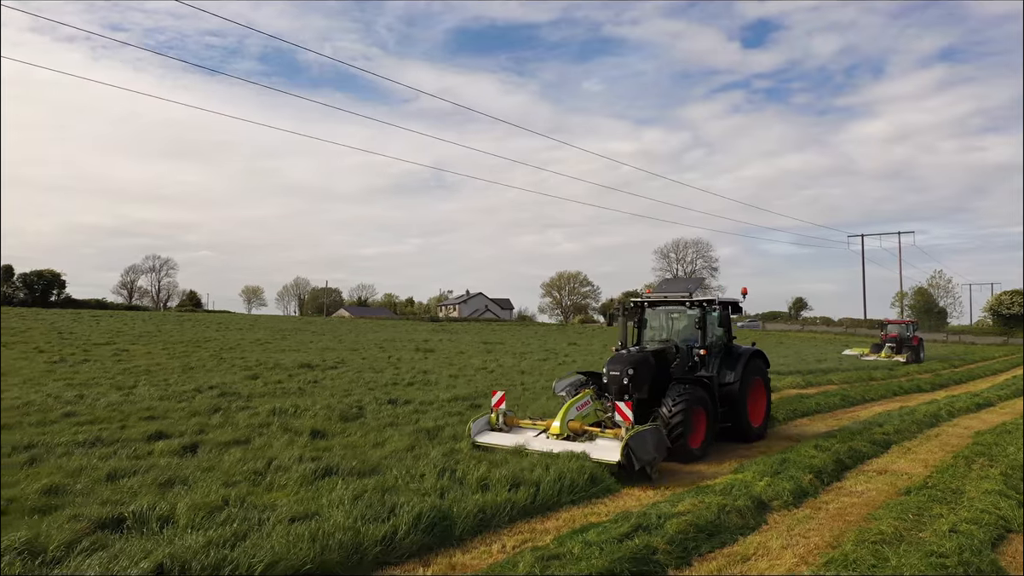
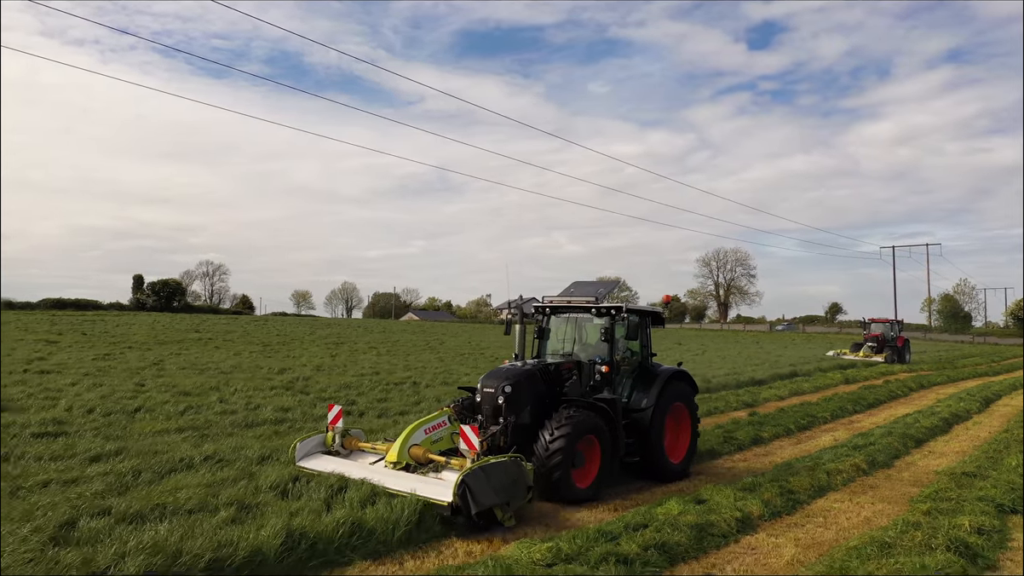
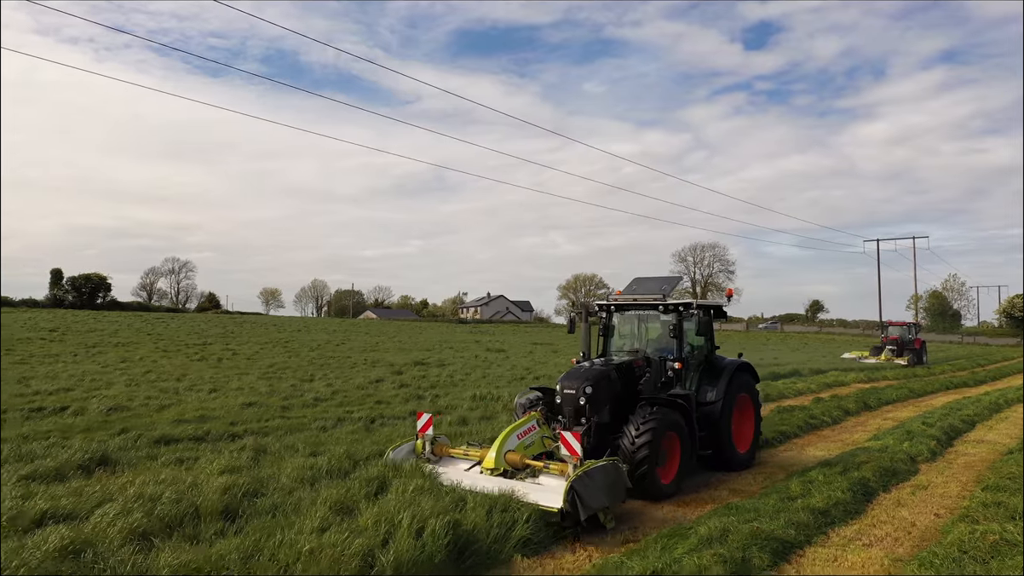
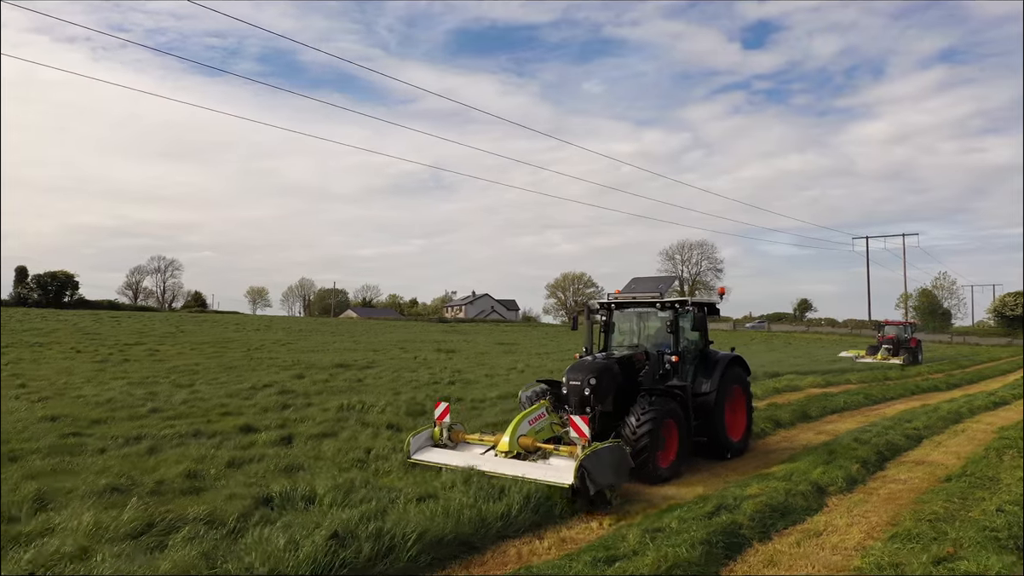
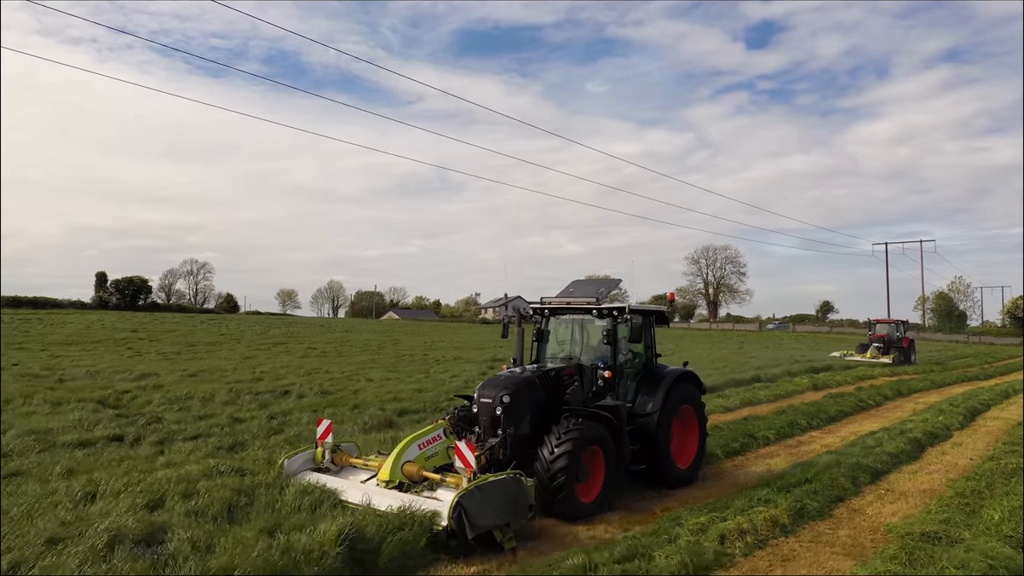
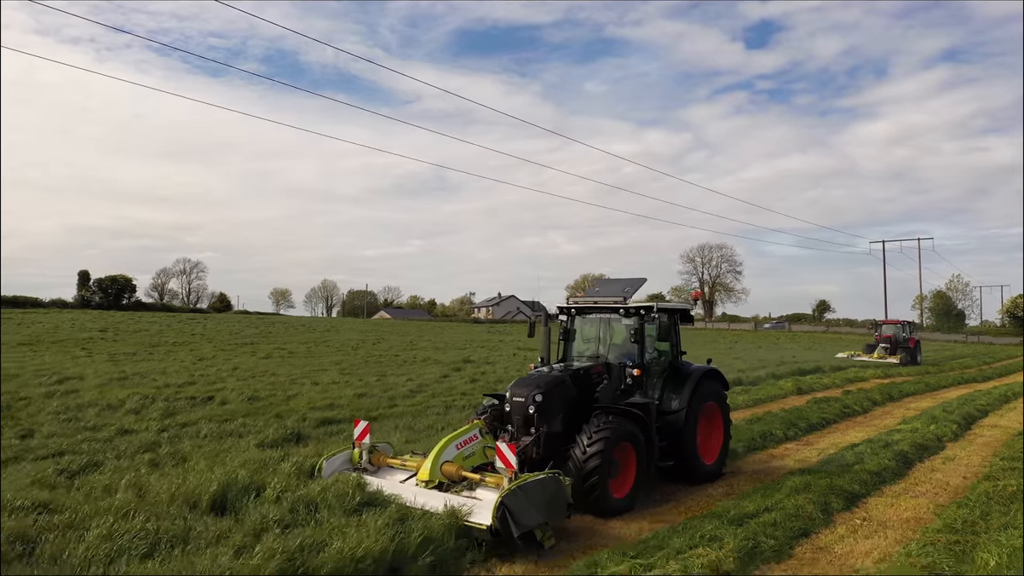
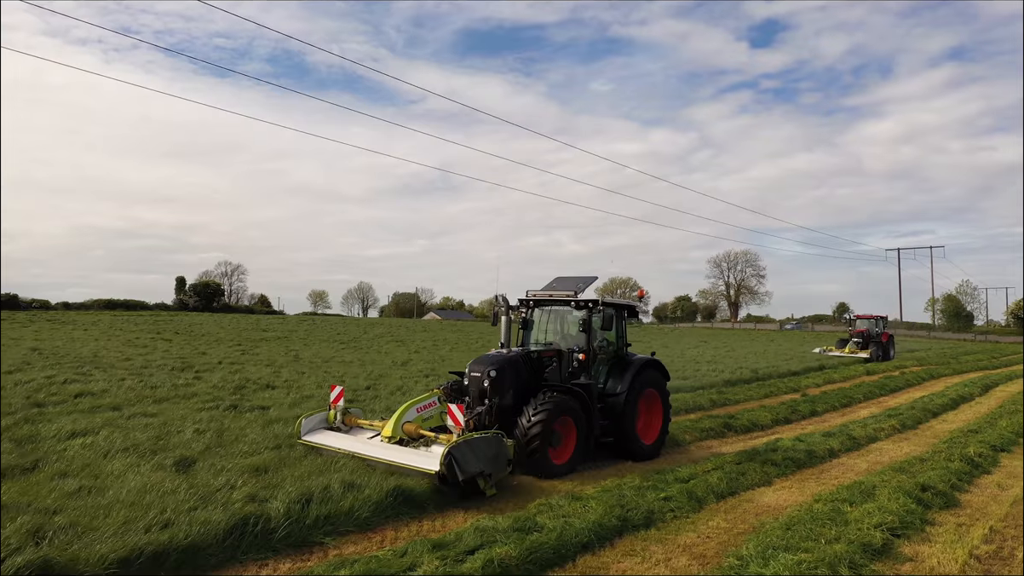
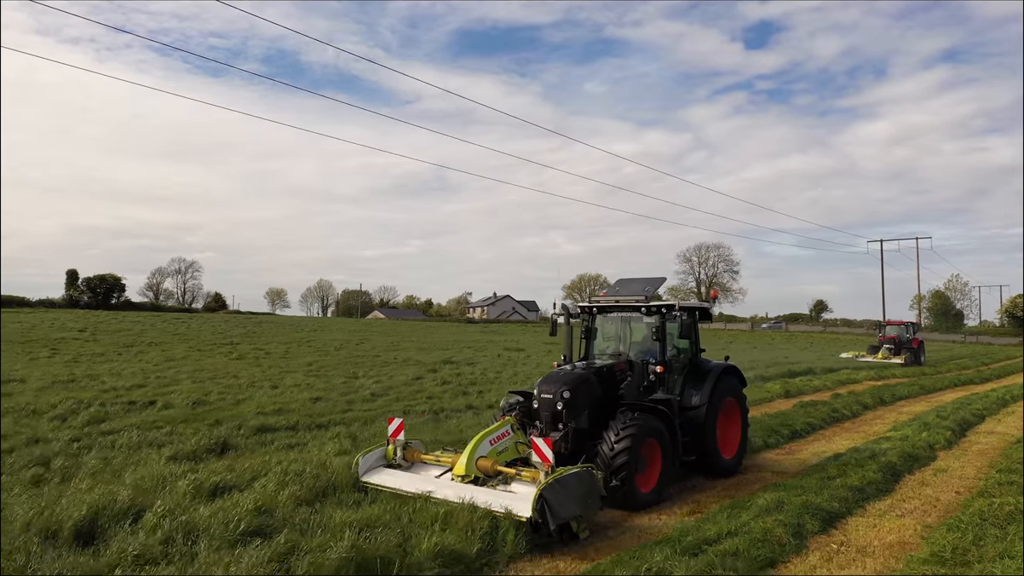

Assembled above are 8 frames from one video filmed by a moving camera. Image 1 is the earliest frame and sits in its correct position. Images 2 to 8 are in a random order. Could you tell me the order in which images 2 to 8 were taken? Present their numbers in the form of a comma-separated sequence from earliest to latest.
4, 3, 8, 6, 5, 2, 7
